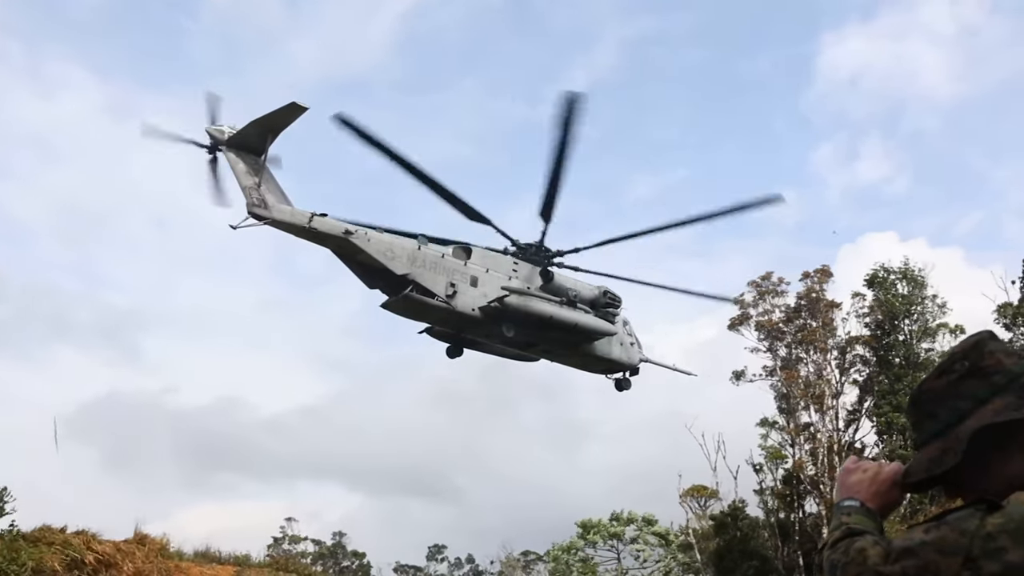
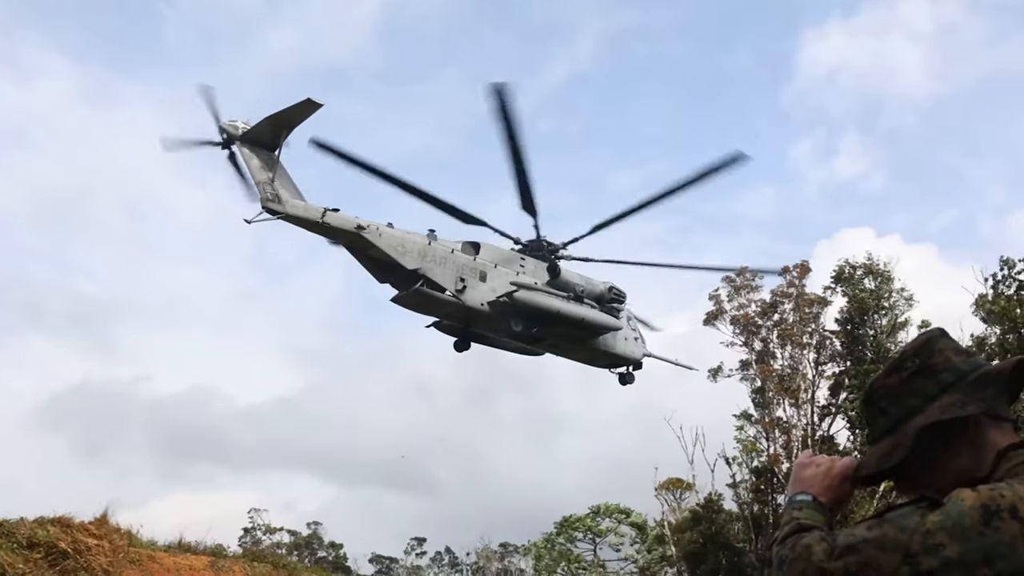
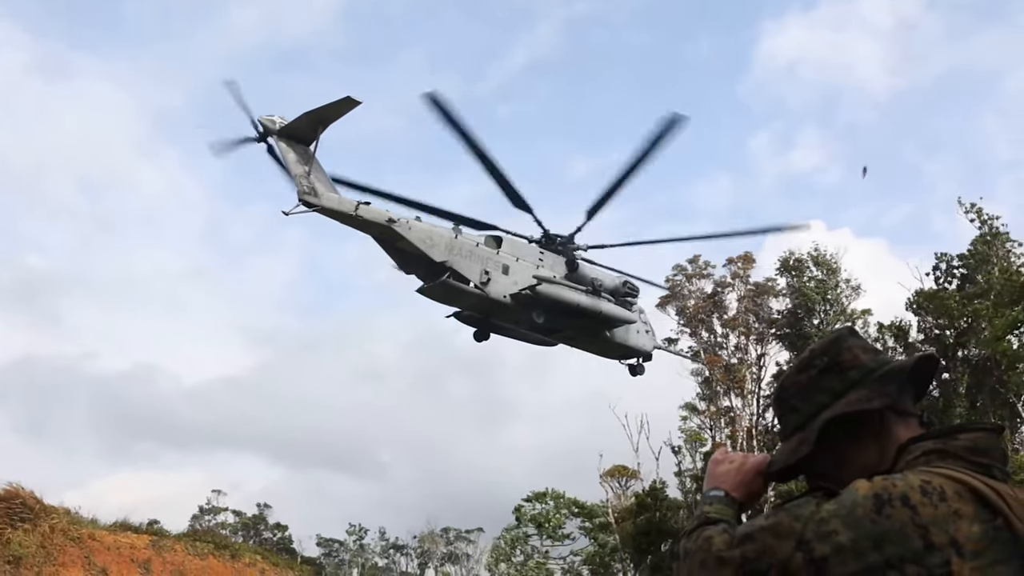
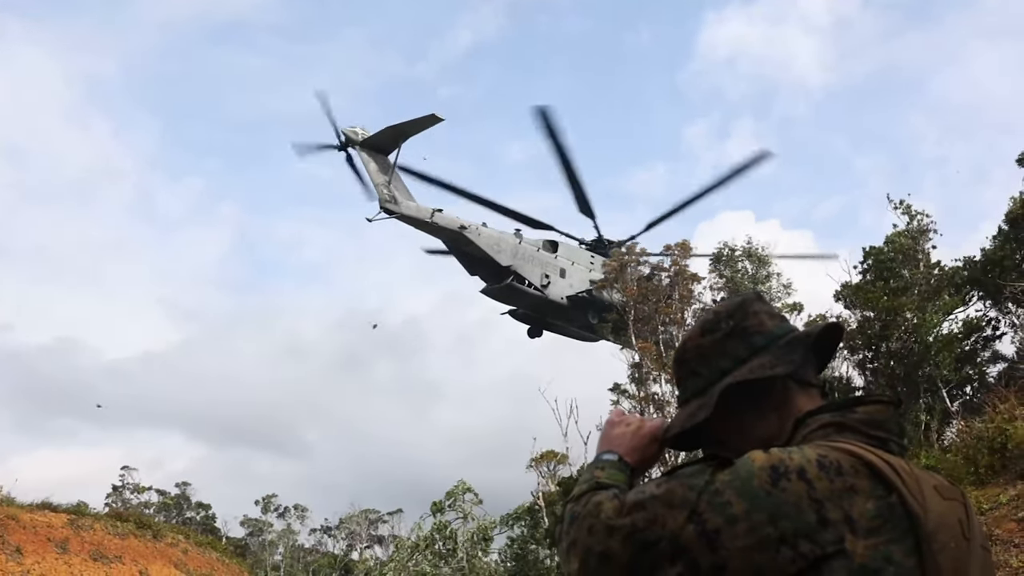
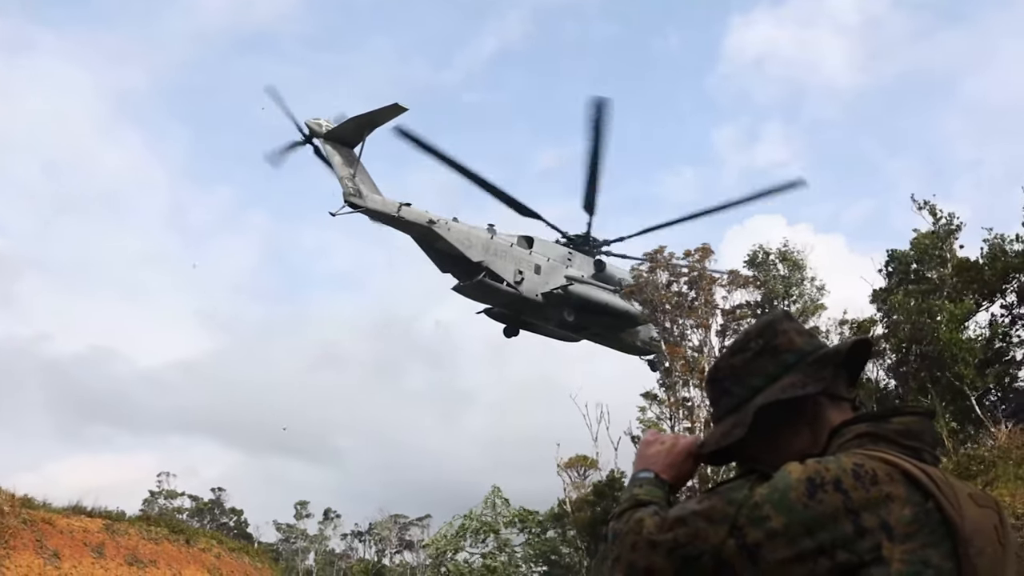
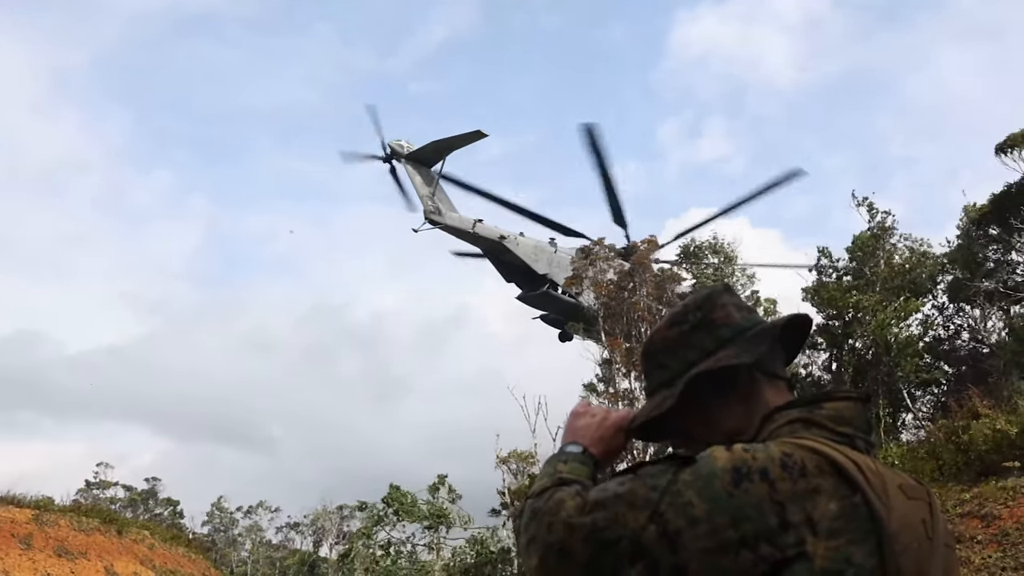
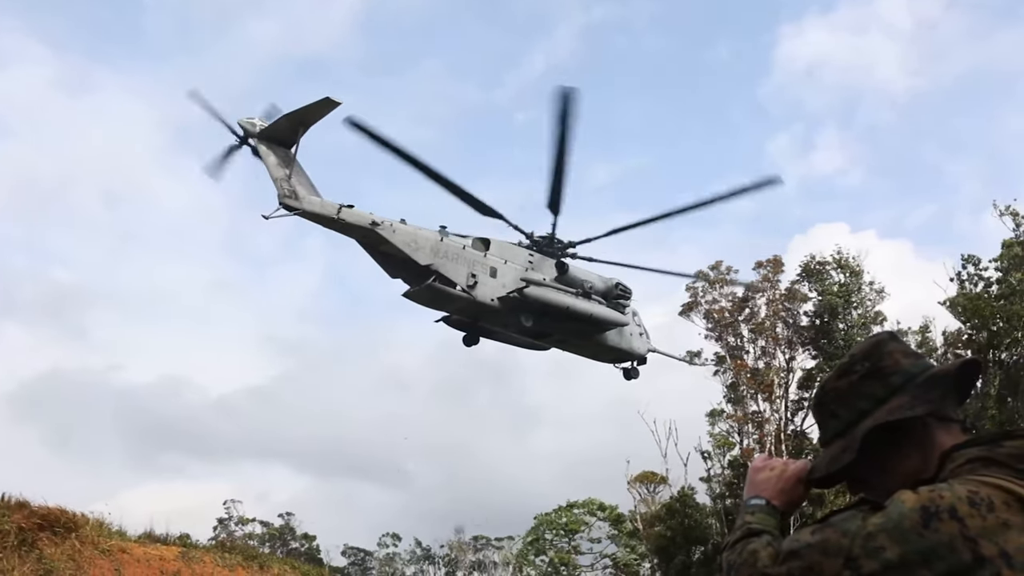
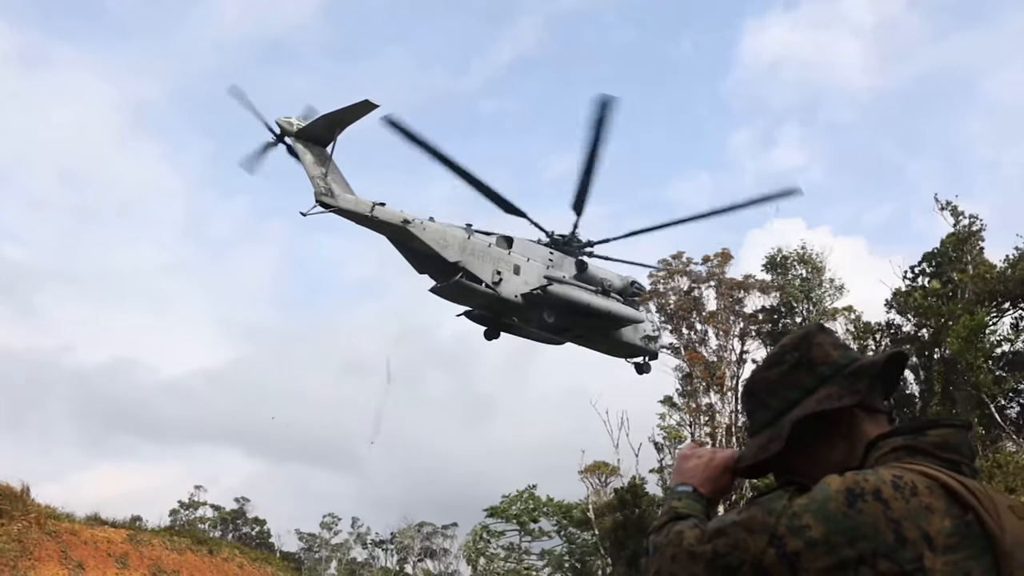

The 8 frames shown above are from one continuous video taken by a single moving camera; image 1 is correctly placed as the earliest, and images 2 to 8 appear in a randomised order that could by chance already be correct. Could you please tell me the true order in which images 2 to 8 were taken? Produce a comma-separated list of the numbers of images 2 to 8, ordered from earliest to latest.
2, 7, 3, 8, 5, 4, 6
